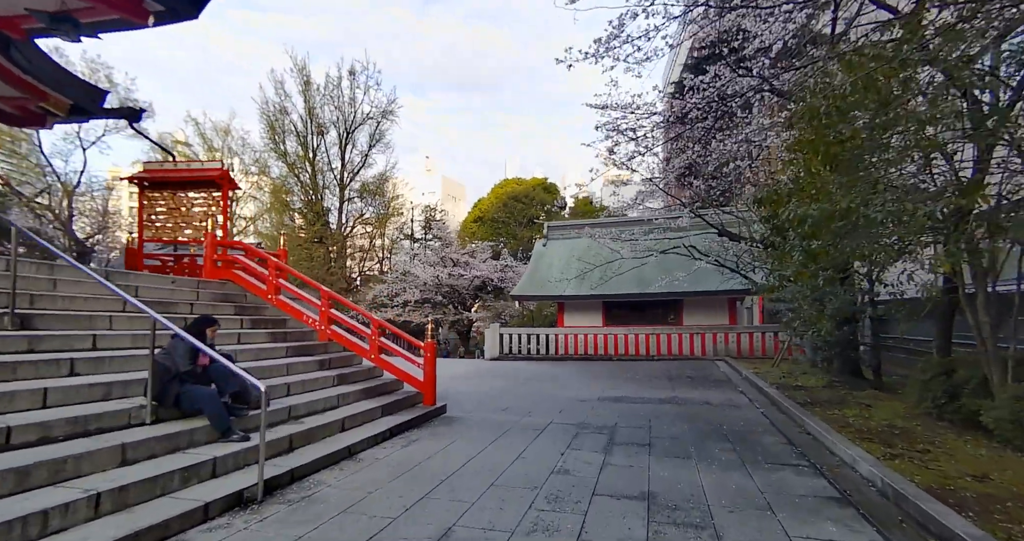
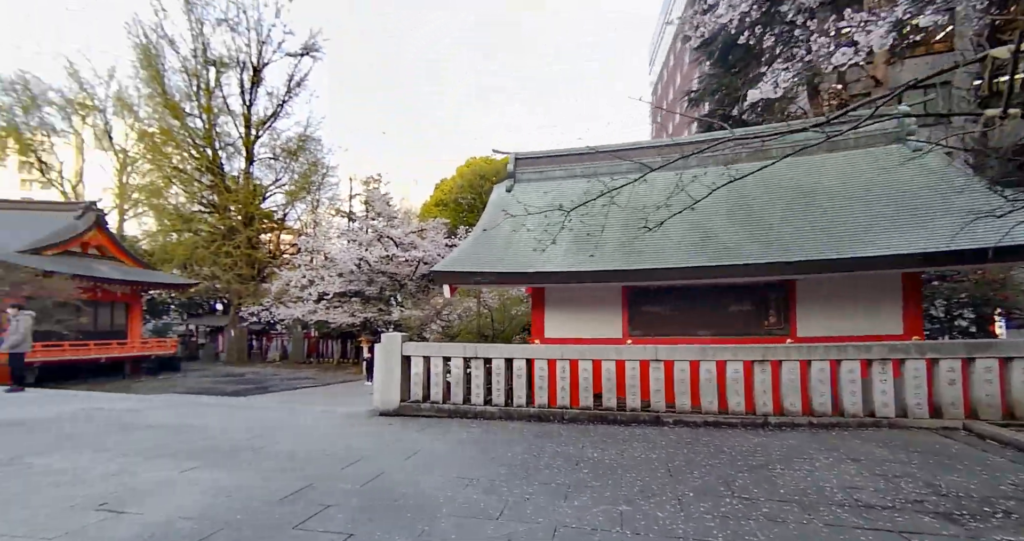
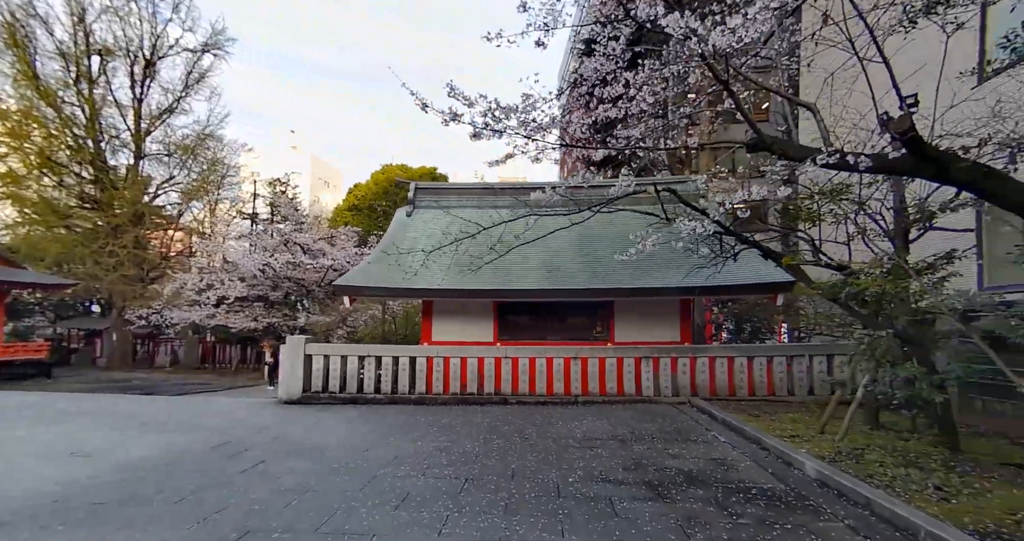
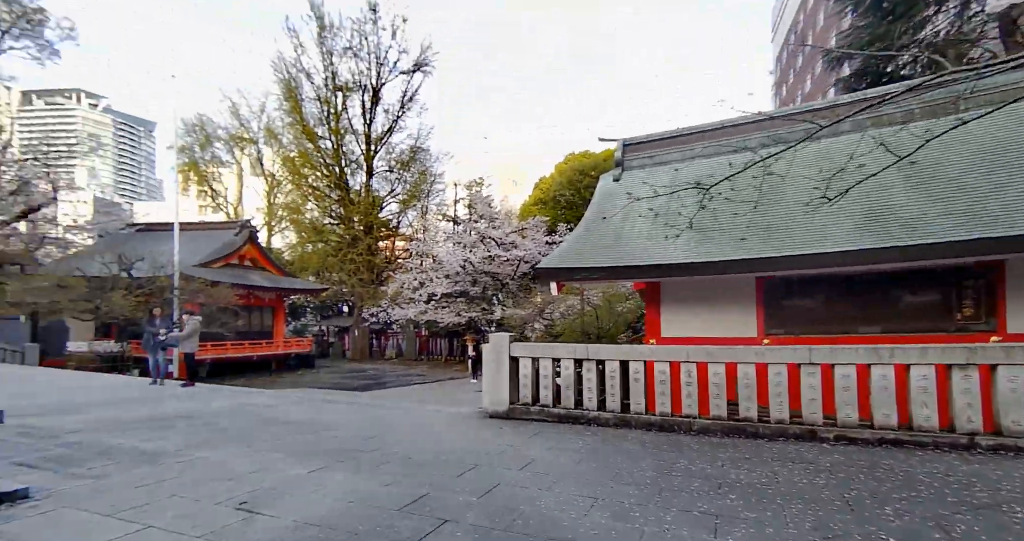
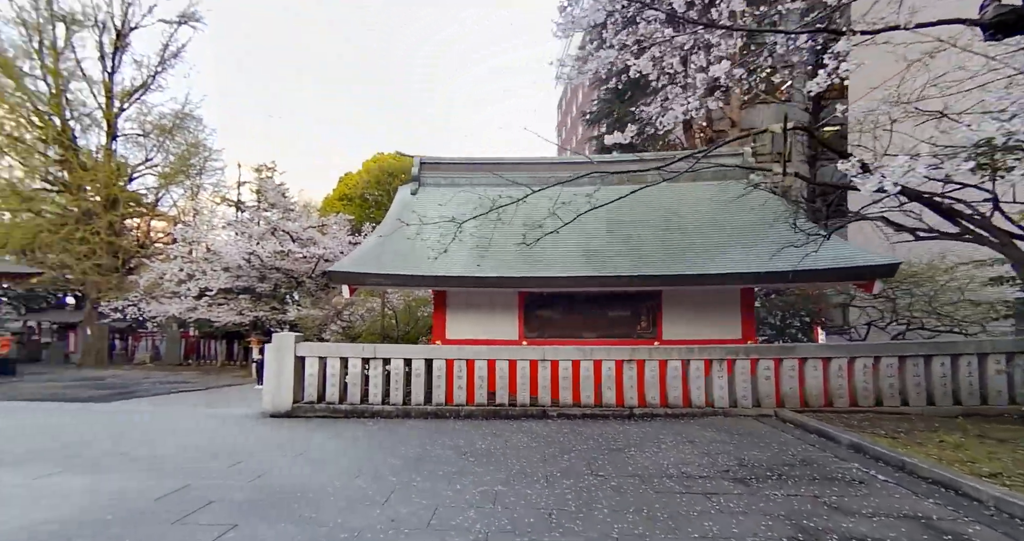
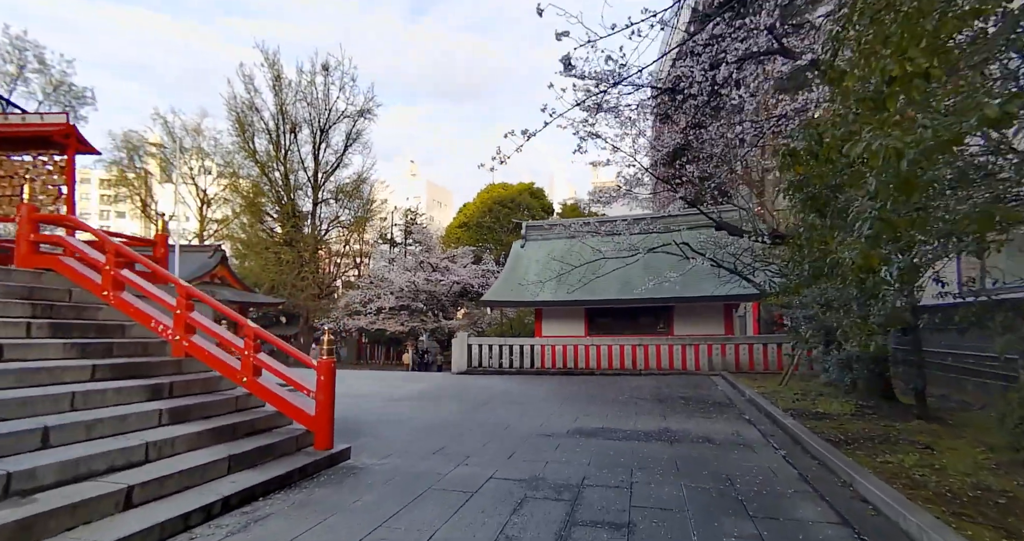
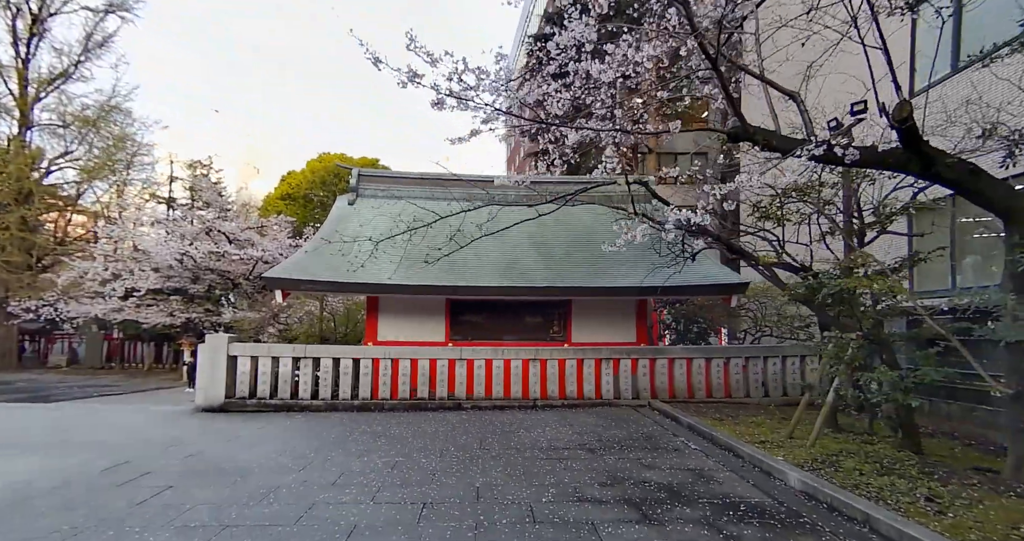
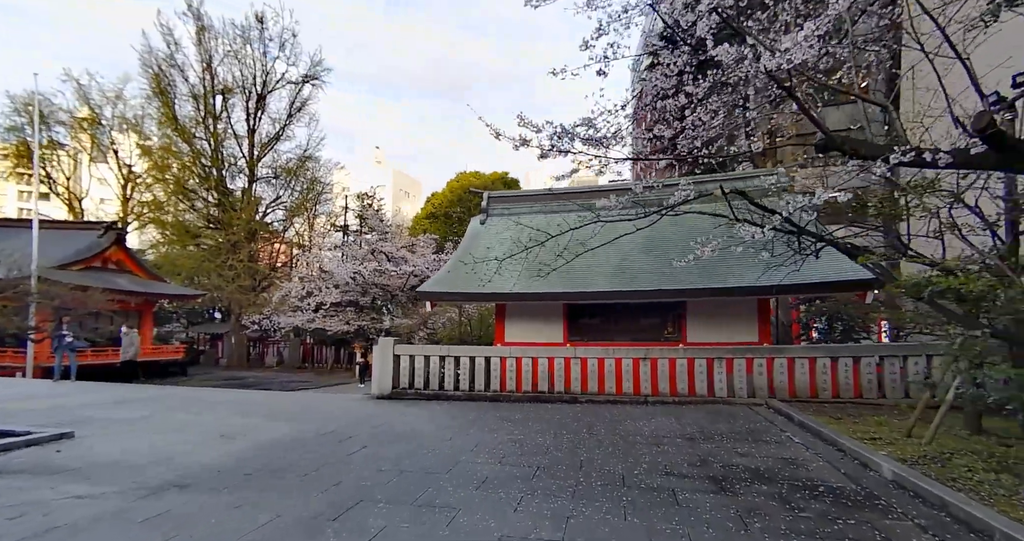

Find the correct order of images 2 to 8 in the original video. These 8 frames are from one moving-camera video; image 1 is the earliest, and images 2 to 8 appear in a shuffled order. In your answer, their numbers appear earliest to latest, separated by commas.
6, 8, 3, 7, 5, 2, 4
